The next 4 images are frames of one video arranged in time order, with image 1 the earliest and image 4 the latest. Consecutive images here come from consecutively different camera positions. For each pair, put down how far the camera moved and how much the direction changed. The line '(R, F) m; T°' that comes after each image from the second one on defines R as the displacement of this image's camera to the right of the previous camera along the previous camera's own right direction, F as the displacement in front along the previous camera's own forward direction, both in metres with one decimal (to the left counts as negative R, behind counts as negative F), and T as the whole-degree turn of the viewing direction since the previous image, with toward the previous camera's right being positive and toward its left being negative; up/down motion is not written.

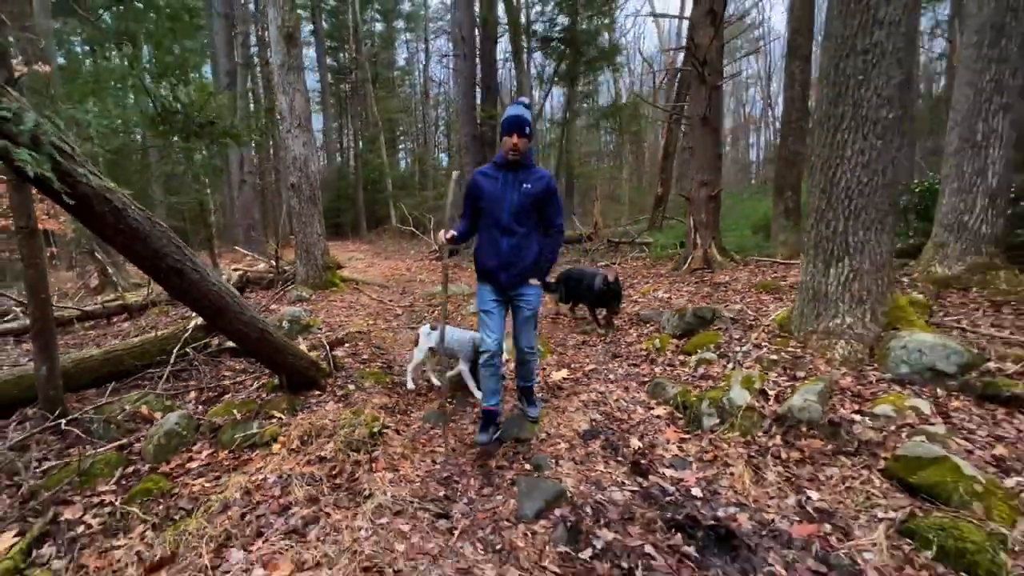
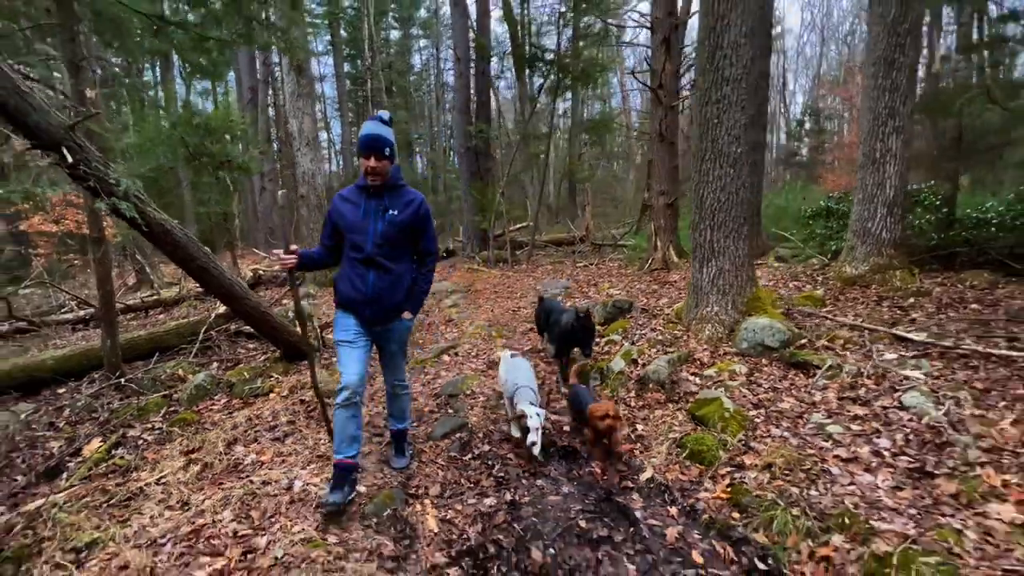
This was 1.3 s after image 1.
(+0.9, -1.2) m; -2°
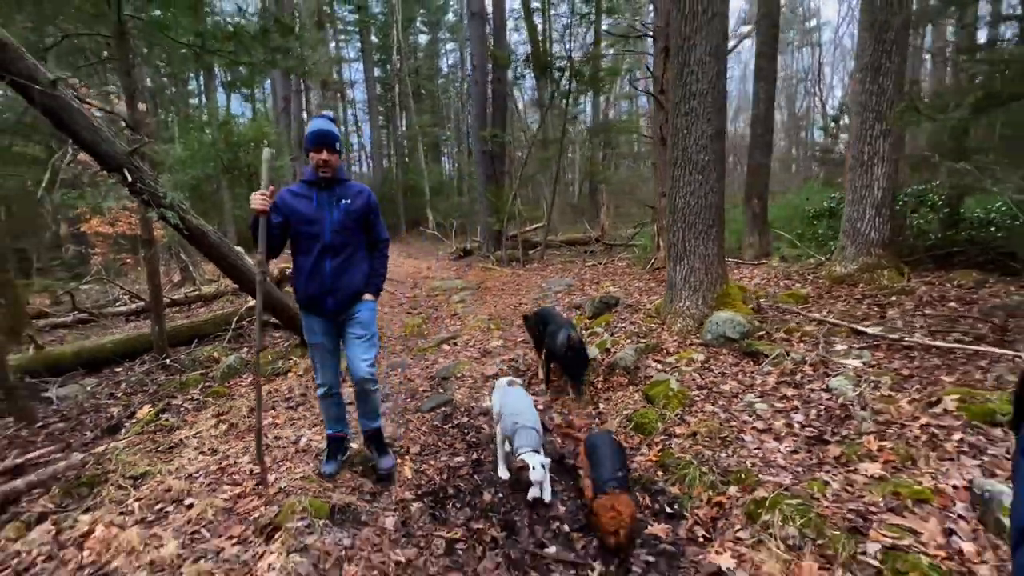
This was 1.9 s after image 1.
(+0.5, -0.6) m; -4°
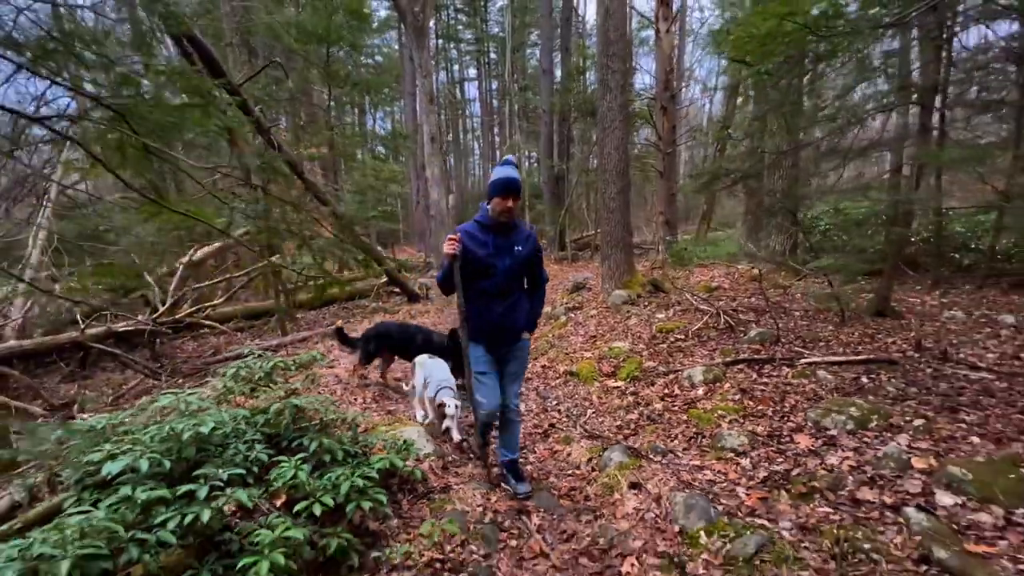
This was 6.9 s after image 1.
(+2.6, -4.5) m; -14°
